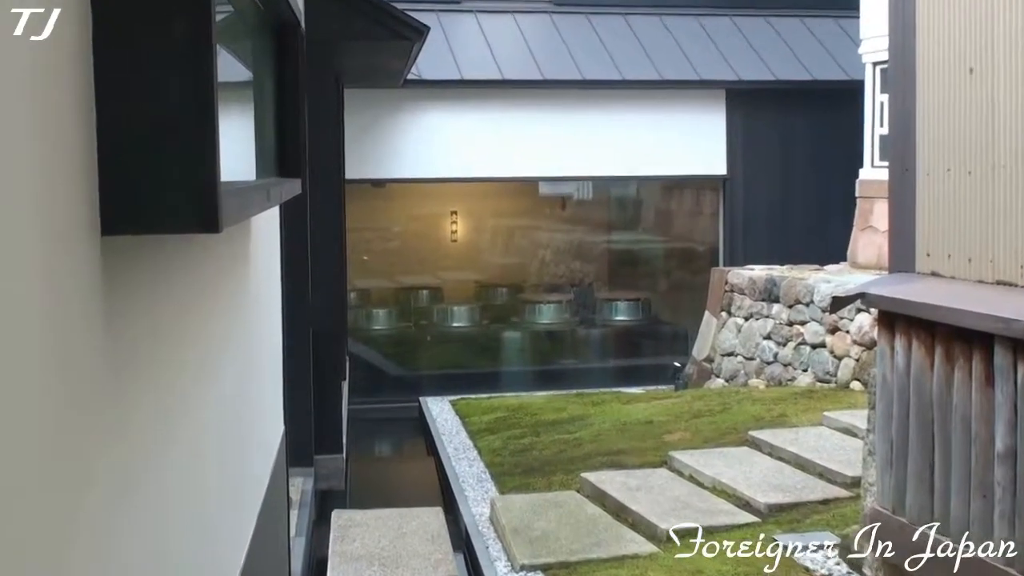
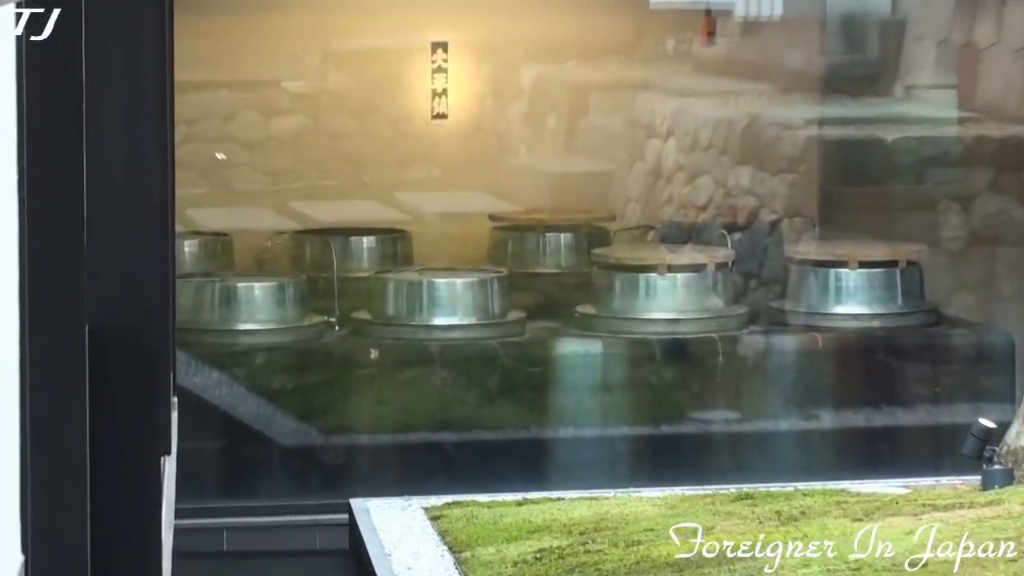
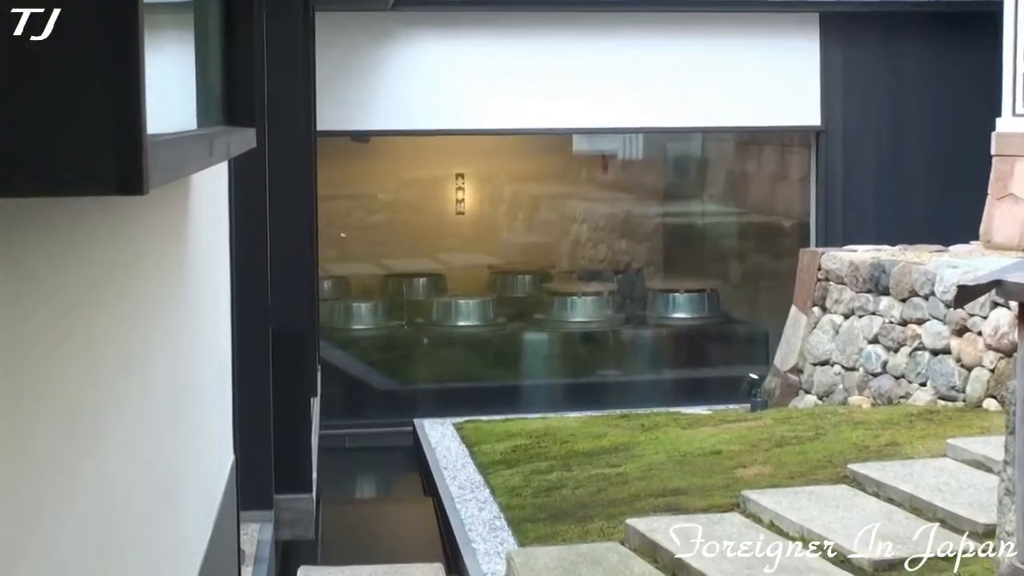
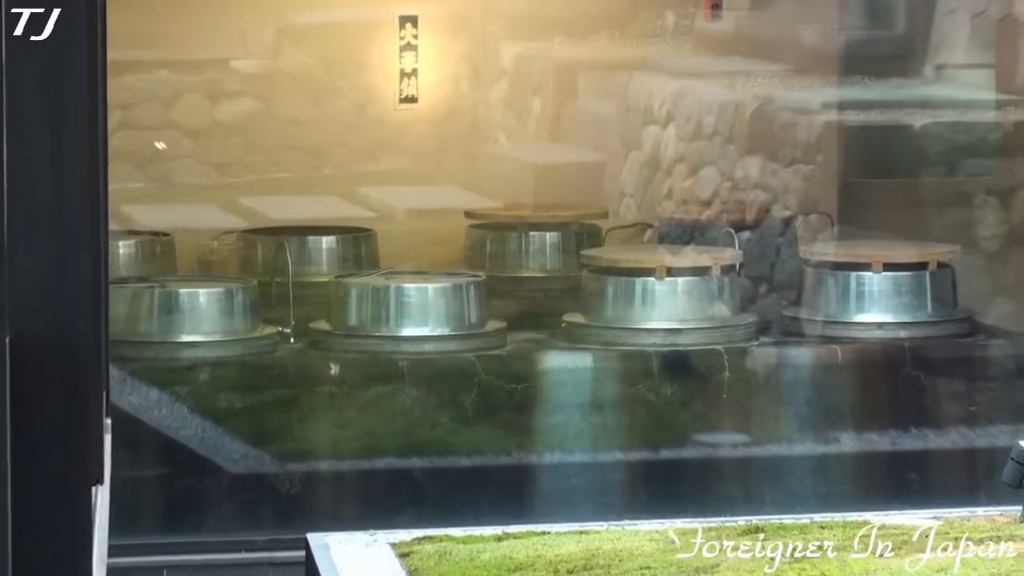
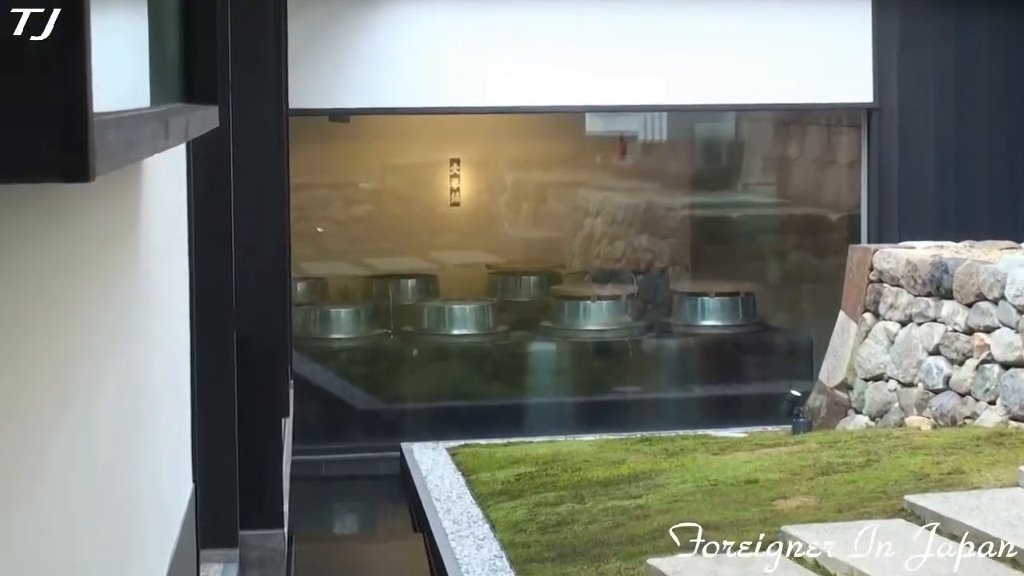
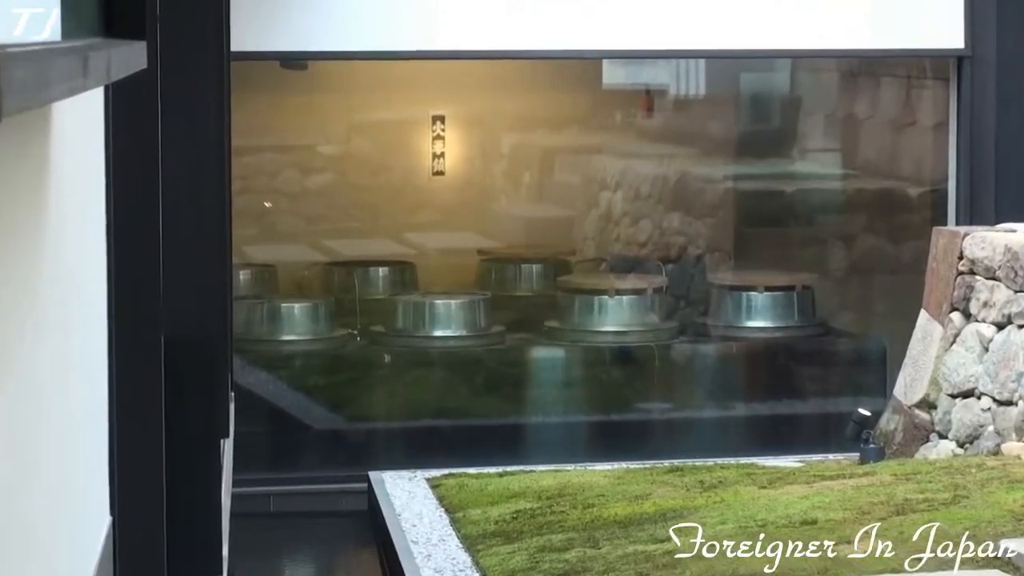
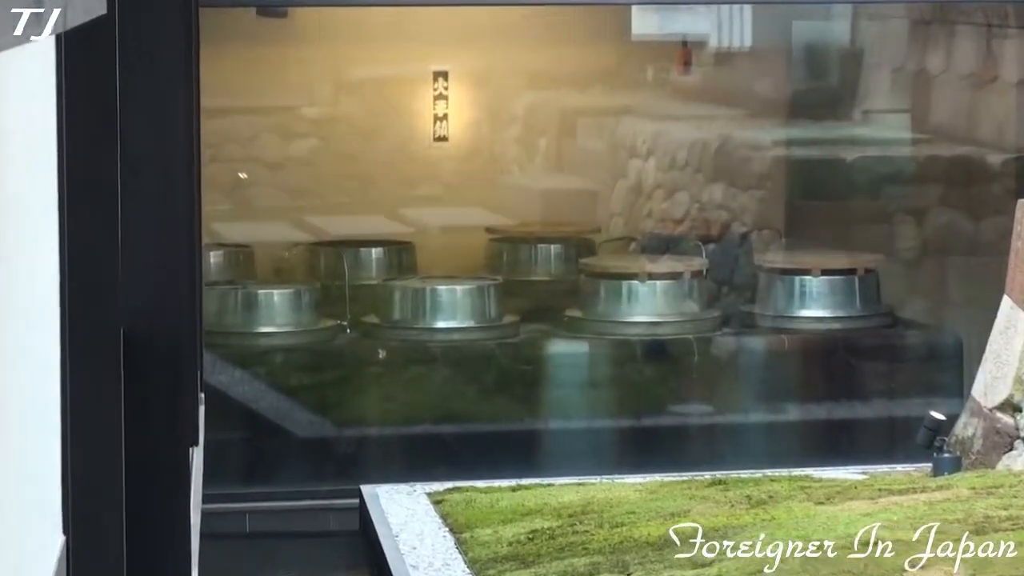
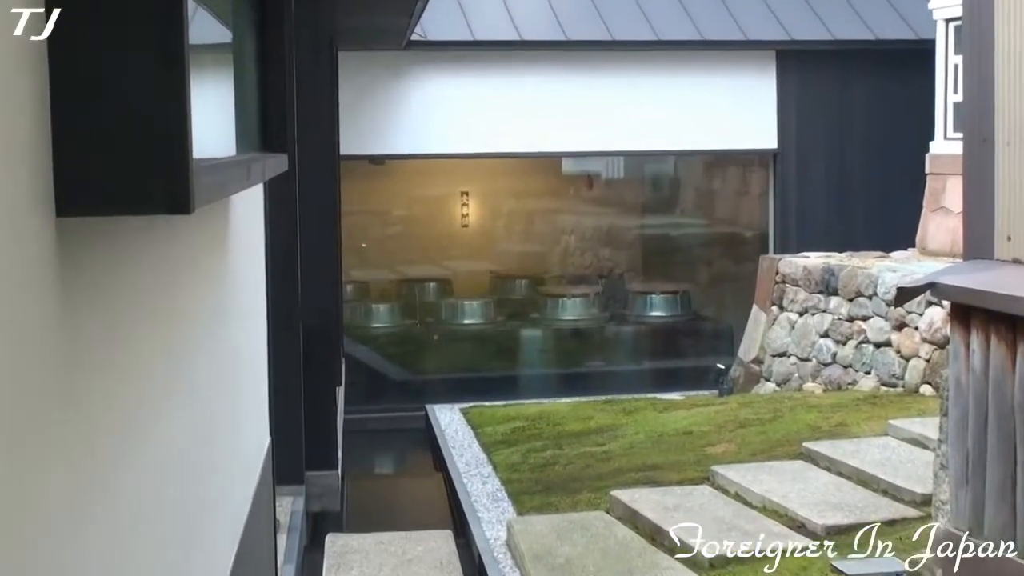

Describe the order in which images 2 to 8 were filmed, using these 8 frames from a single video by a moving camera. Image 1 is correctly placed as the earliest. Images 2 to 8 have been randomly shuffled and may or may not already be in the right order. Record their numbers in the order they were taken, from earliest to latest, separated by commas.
8, 3, 5, 6, 7, 2, 4
